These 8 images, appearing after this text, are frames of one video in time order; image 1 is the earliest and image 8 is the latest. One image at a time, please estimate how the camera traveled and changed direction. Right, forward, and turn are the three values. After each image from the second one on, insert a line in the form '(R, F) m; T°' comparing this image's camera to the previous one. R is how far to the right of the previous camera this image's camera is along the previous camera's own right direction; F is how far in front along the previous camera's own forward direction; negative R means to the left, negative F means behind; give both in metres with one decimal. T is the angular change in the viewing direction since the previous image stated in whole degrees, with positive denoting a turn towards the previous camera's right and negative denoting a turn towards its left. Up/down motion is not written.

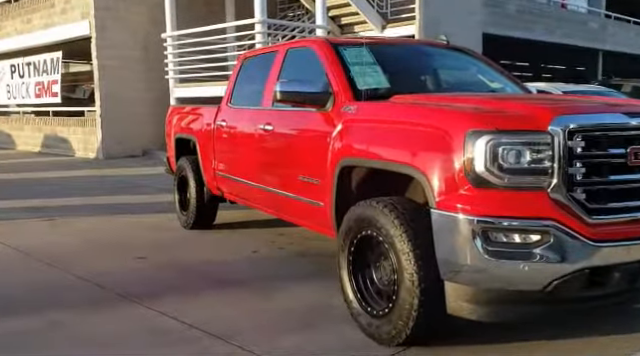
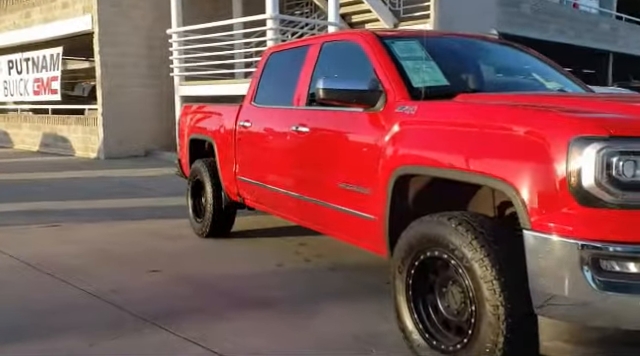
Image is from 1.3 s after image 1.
(-0.3, +0.6) m; 0°
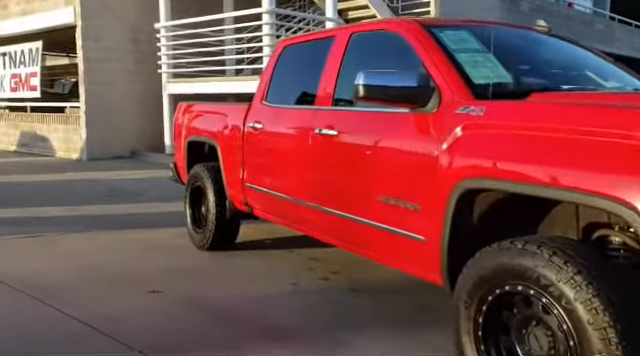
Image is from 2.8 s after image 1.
(-0.3, +0.7) m; +2°
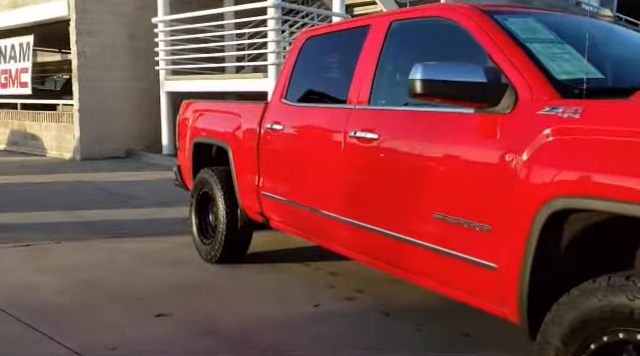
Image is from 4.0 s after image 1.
(-0.2, +0.6) m; +1°
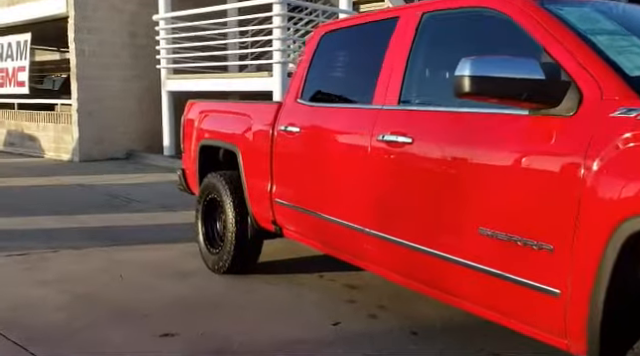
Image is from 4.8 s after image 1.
(-0.1, +0.4) m; 0°
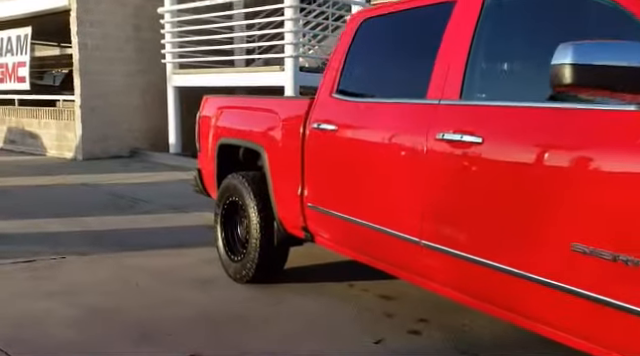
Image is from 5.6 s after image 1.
(-0.2, +0.4) m; 0°
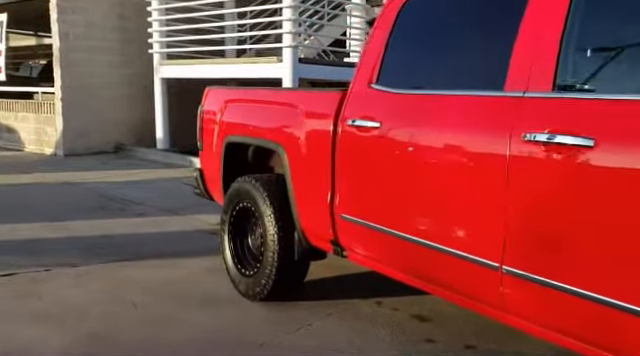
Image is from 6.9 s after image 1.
(-0.3, +0.6) m; +2°
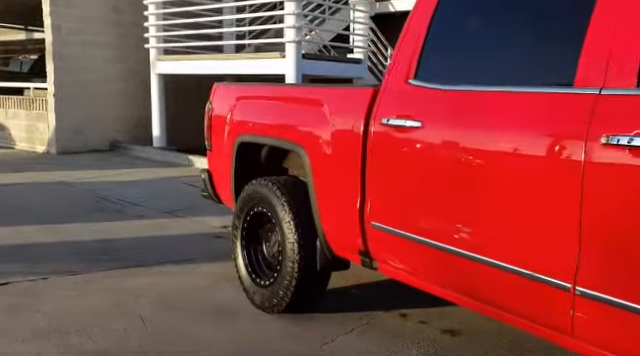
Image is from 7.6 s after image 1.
(-0.2, +0.3) m; +1°
